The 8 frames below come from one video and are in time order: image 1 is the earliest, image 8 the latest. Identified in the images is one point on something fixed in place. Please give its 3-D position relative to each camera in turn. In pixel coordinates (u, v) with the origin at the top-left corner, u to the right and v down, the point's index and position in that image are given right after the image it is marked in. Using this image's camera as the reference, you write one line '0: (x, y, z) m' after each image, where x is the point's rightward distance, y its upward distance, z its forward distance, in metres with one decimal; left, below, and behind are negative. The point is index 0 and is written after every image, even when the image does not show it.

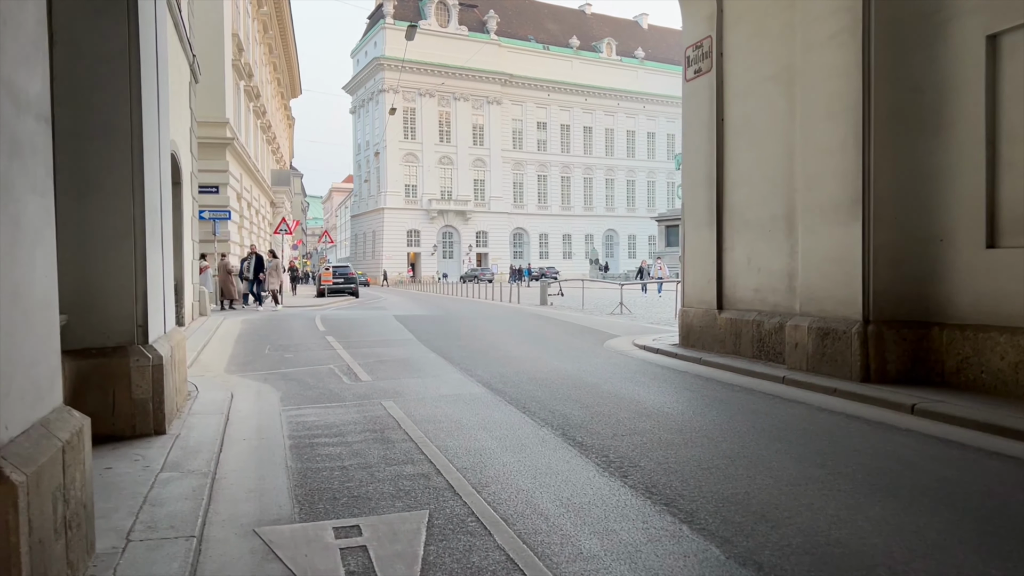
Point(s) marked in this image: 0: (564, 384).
0: (+0.6, -1.1, +9.5) m
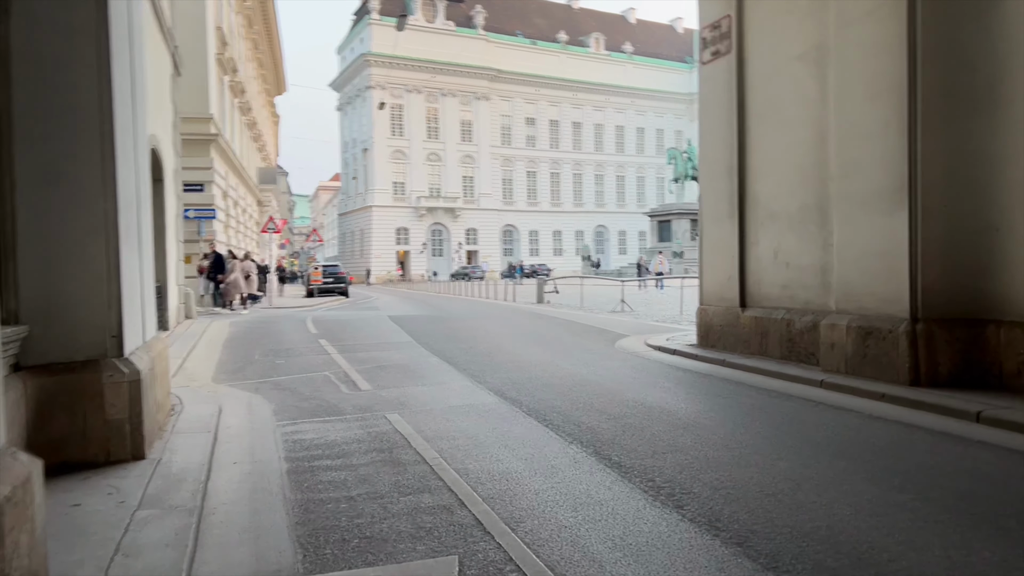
0: (+0.8, -1.1, +8.7) m
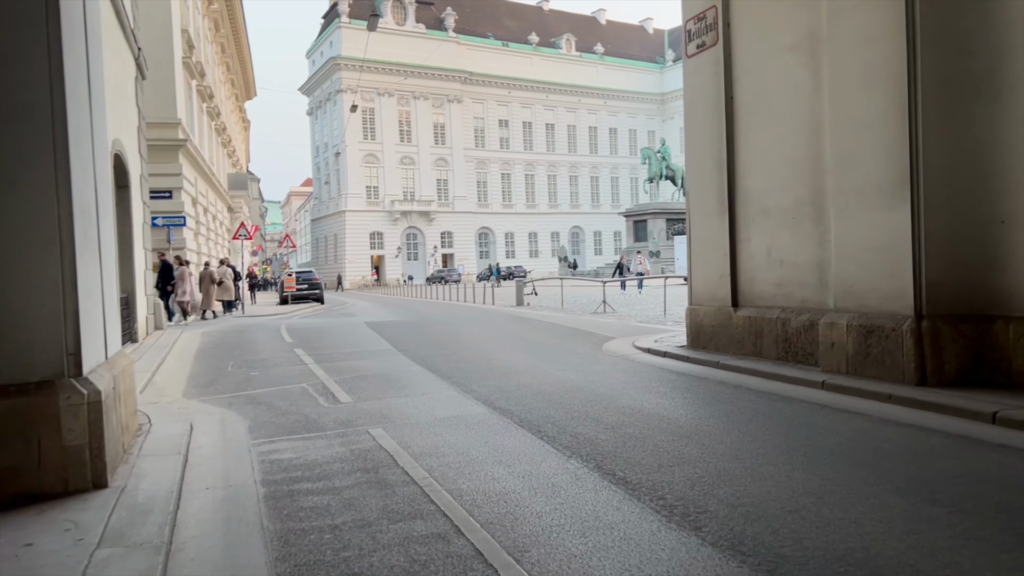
0: (+0.6, -1.1, +8.3) m
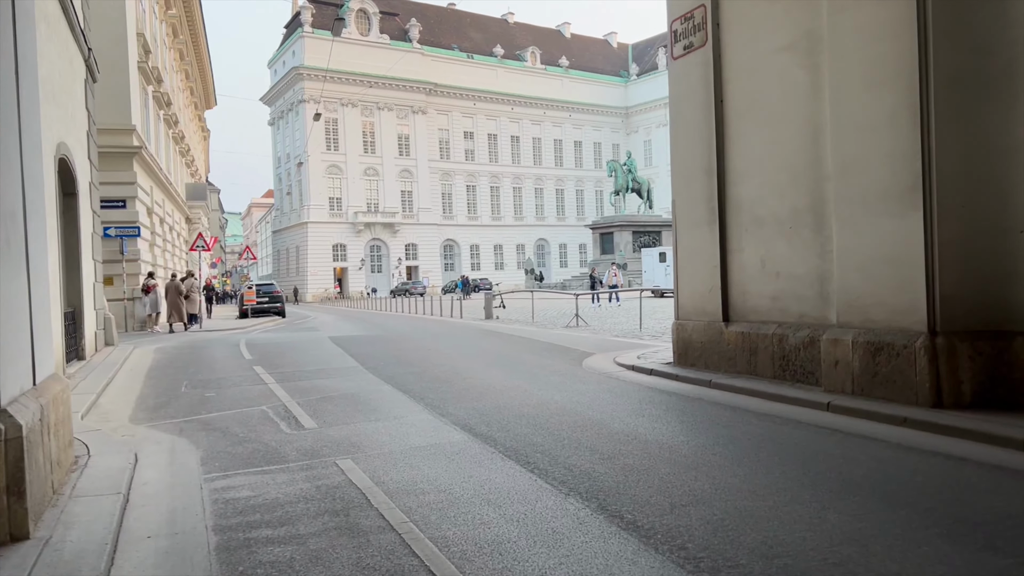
0: (+0.5, -1.3, +7.7) m
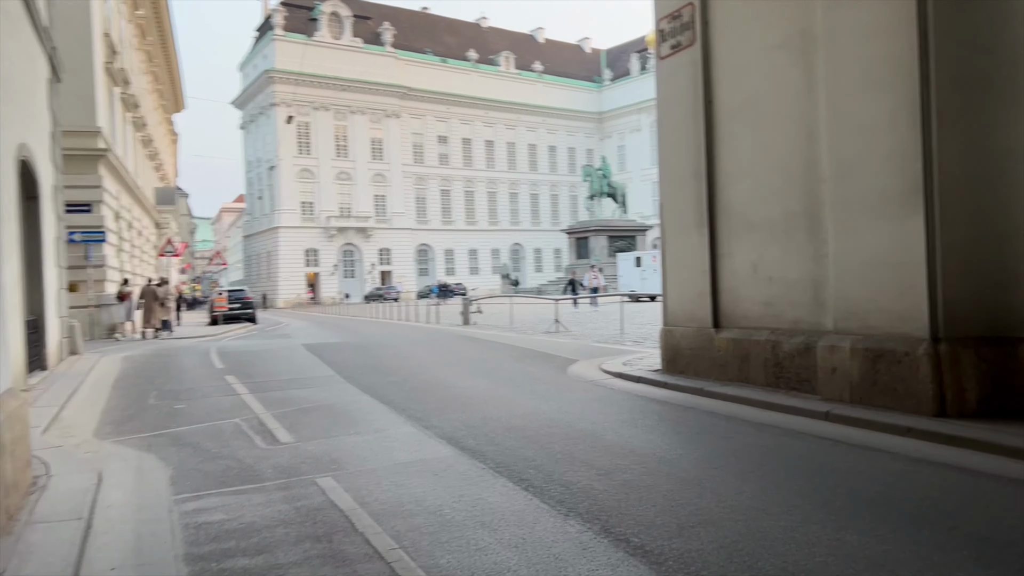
0: (+0.4, -1.3, +7.3) m
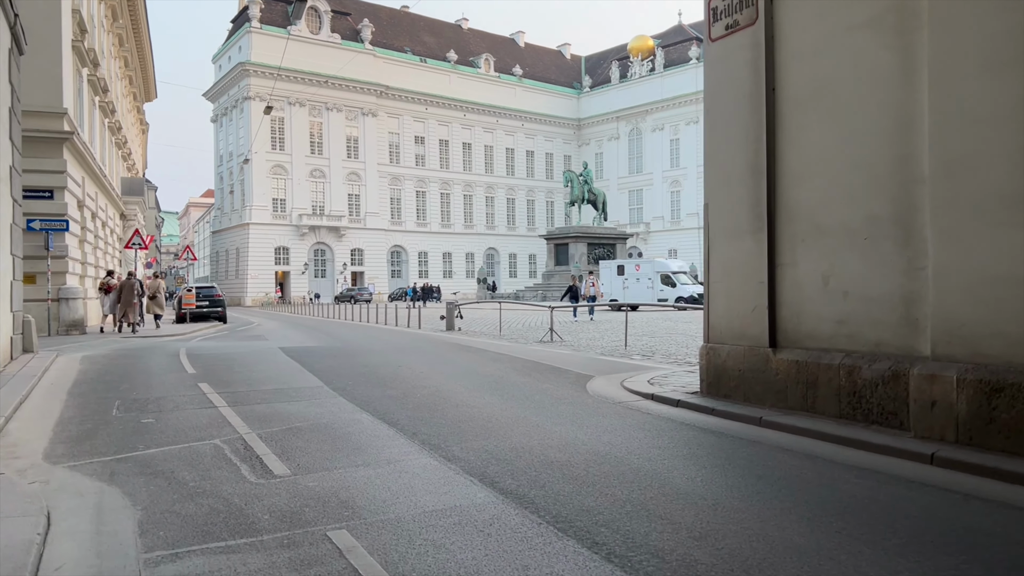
0: (+0.7, -1.4, +6.1) m
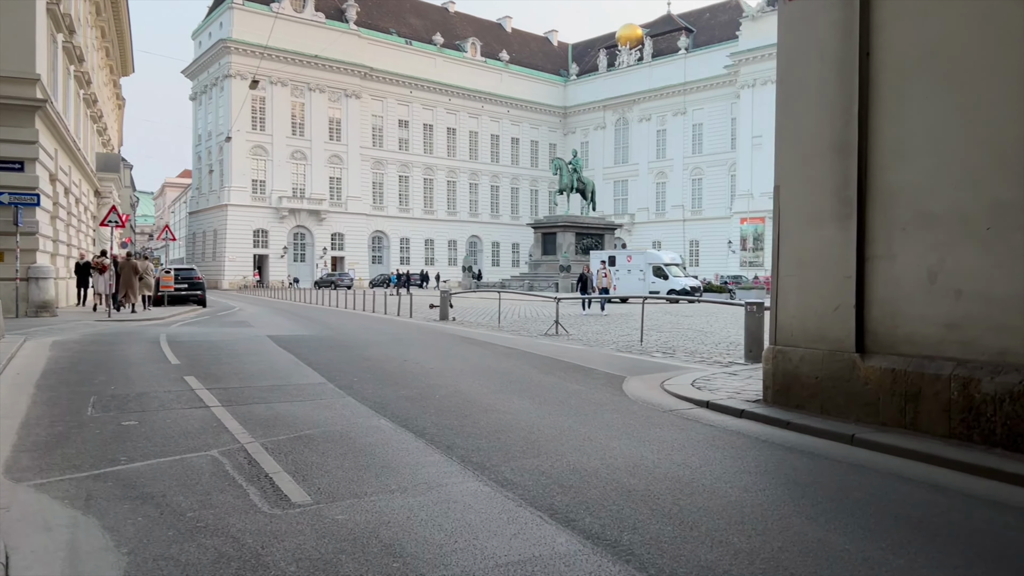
0: (+1.2, -1.3, +5.0) m
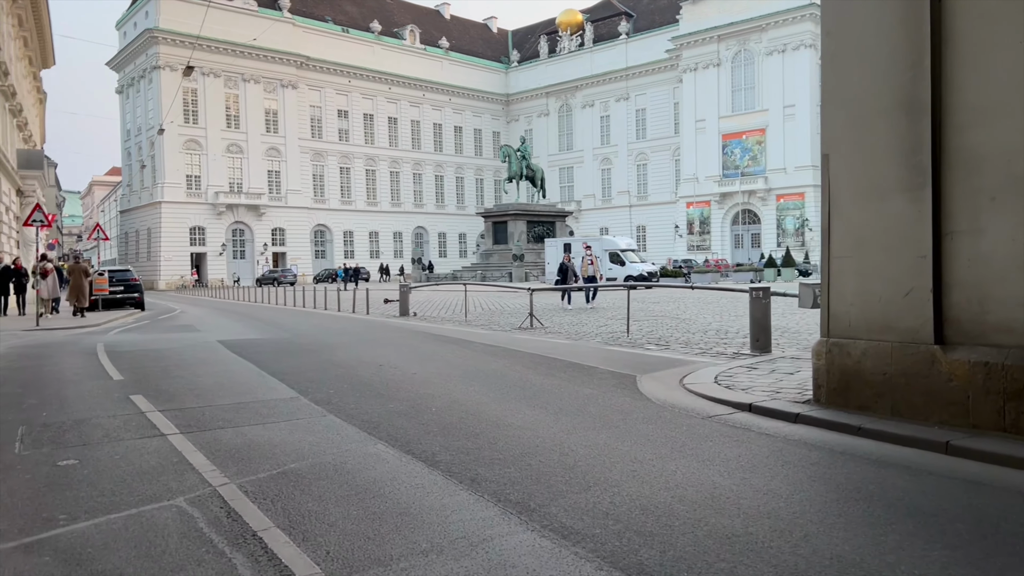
0: (+1.5, -1.3, +3.9) m
